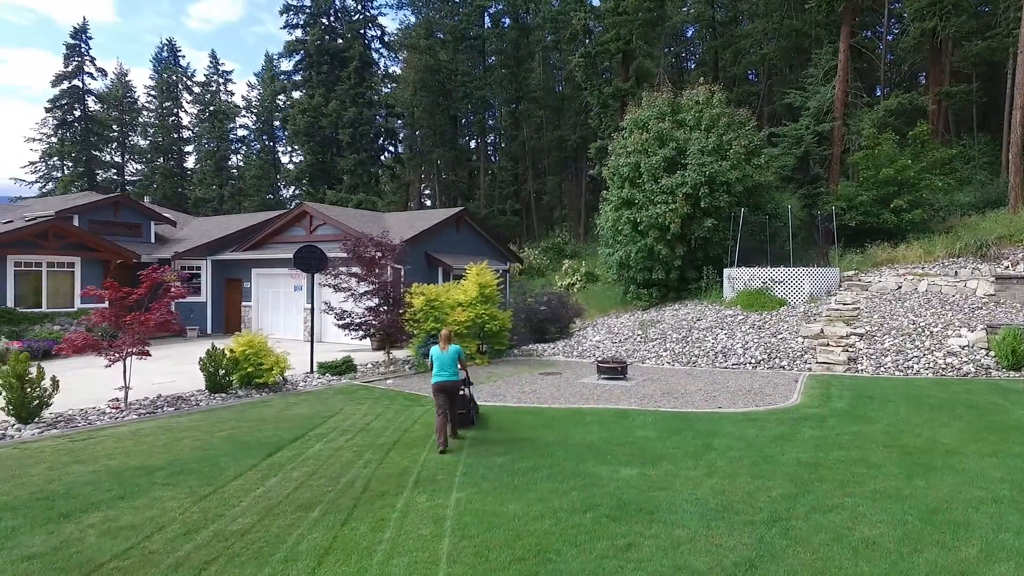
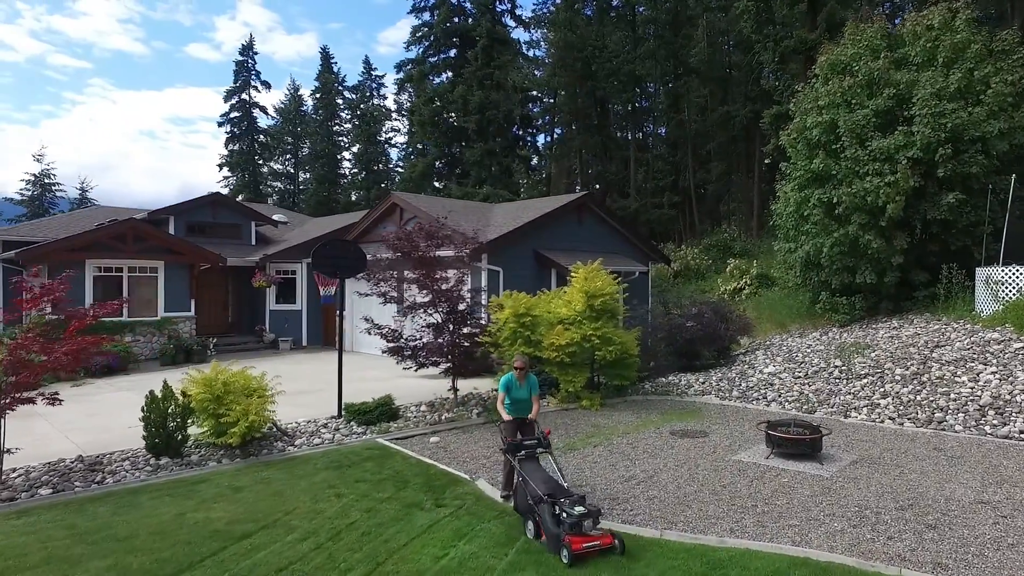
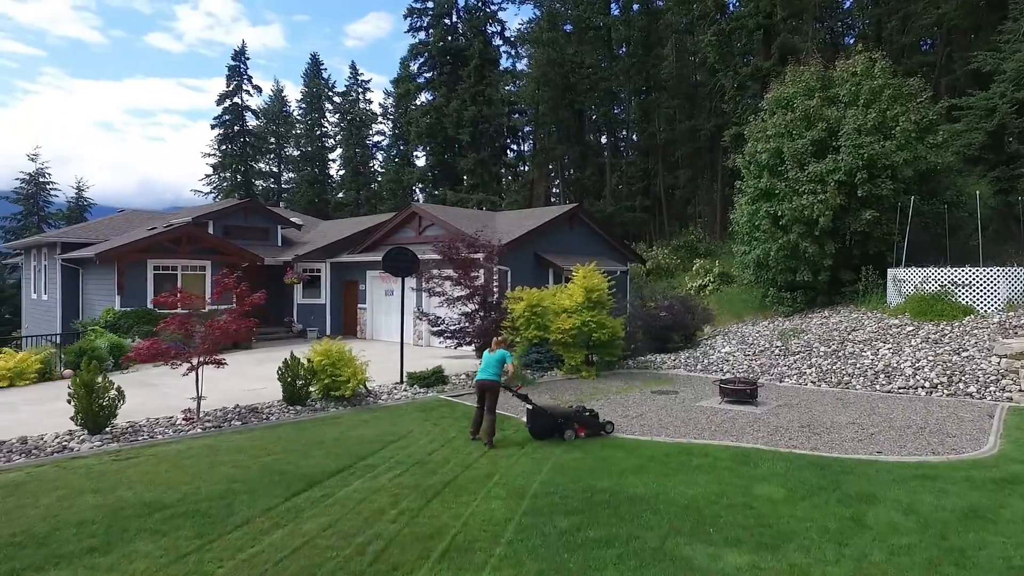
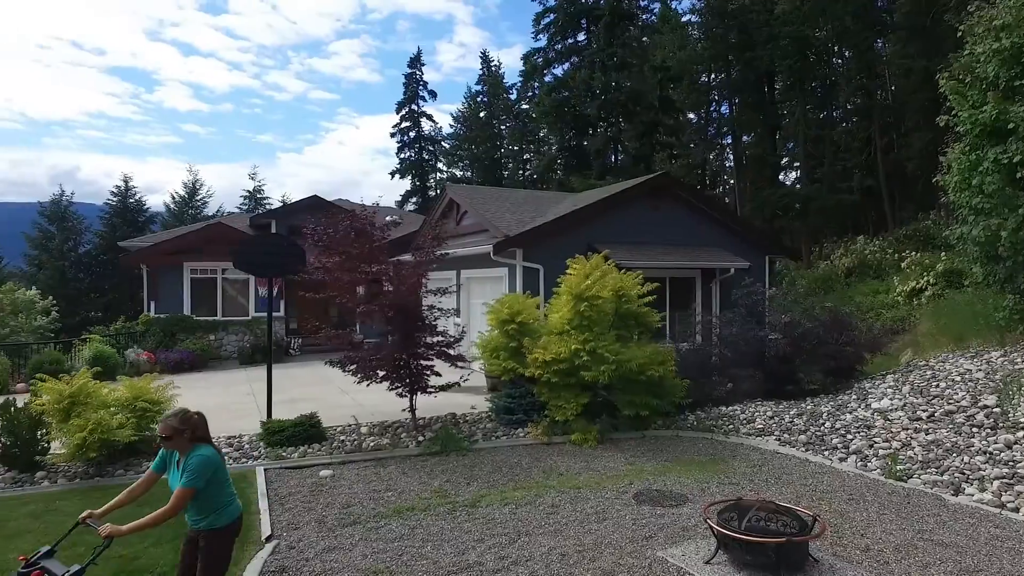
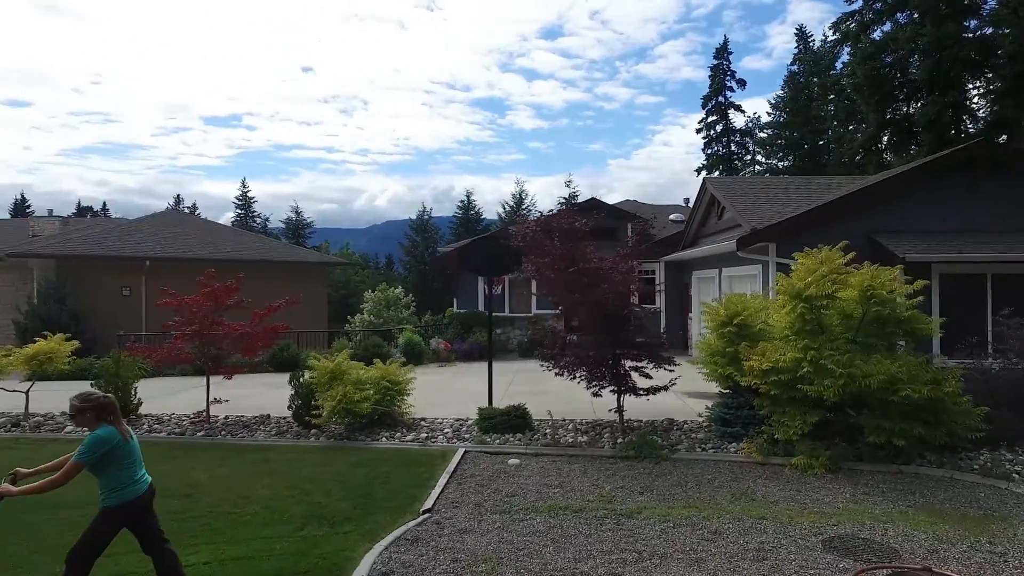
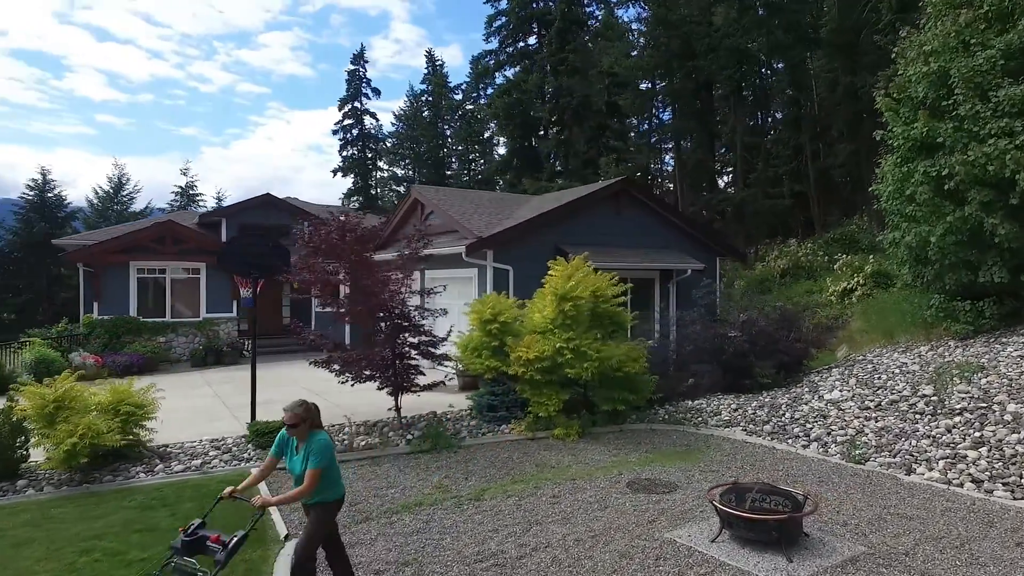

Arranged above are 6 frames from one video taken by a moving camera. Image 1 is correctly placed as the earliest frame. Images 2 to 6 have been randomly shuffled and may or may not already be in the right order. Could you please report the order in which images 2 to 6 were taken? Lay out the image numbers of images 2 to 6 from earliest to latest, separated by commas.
3, 2, 6, 4, 5
